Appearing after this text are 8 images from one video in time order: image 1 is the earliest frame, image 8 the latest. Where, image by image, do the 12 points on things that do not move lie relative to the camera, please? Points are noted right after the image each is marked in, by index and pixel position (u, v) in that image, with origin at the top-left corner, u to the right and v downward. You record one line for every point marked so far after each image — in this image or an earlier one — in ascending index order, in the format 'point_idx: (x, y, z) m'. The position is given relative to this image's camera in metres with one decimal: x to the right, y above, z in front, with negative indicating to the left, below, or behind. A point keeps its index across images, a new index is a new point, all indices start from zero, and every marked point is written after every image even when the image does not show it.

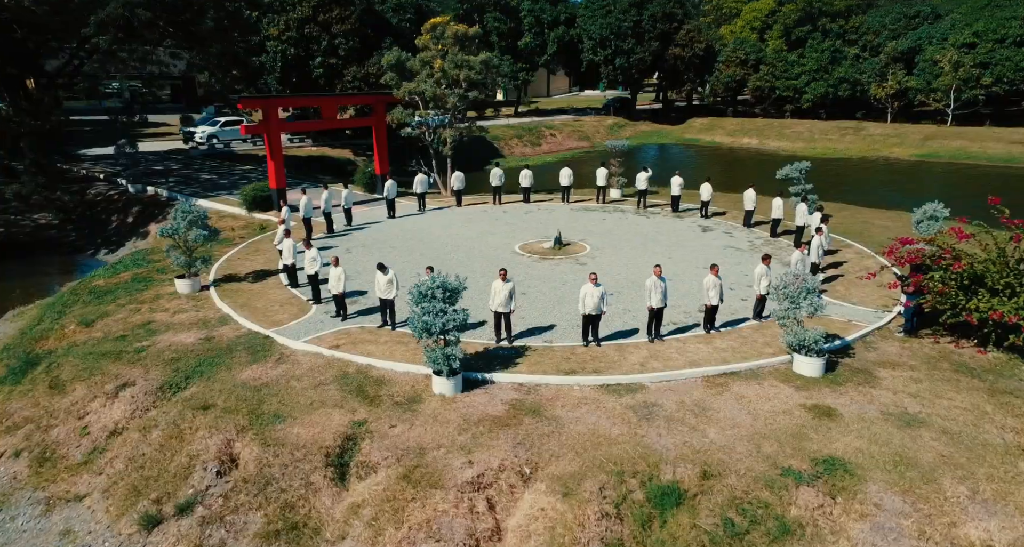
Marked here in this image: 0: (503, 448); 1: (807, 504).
0: (-0.1, -2.2, +7.9) m
1: (+3.2, -2.5, +6.7) m
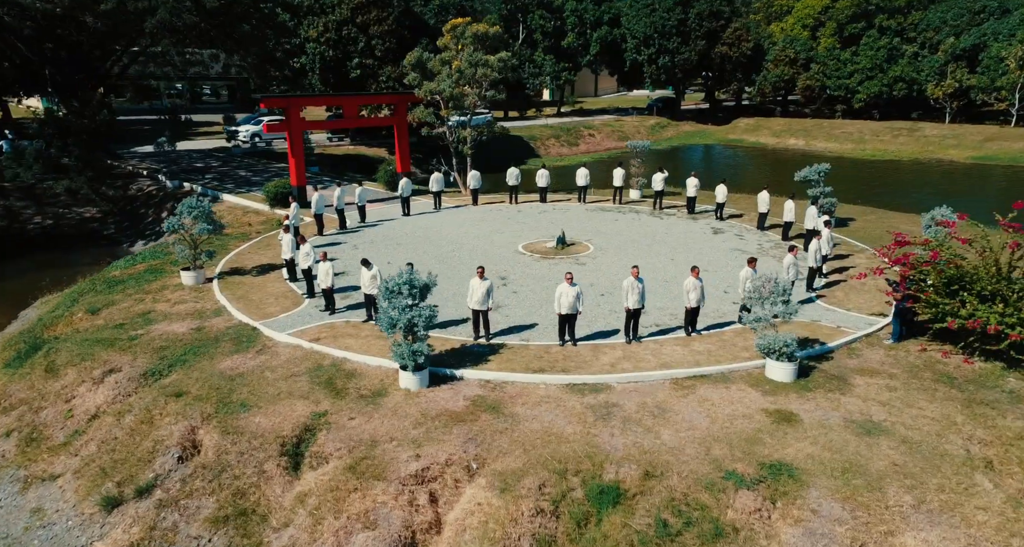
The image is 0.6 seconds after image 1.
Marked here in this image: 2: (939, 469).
0: (-0.8, -2.2, +8.0) m
1: (+2.5, -2.5, +6.6) m
2: (+4.8, -2.2, +7.1) m
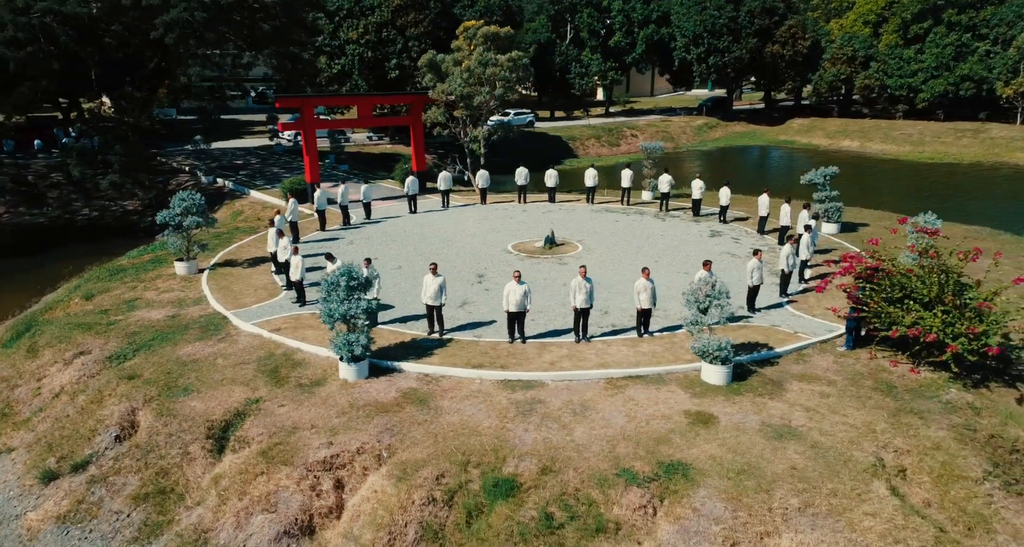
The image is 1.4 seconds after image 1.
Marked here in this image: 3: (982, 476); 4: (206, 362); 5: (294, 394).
0: (-1.9, -2.1, +8.2) m
1: (+1.2, -2.5, +6.6) m
2: (+3.7, -2.2, +7.0) m
3: (+5.3, -2.3, +7.1) m
4: (-5.4, -1.6, +10.9) m
5: (-3.3, -1.8, +9.4) m
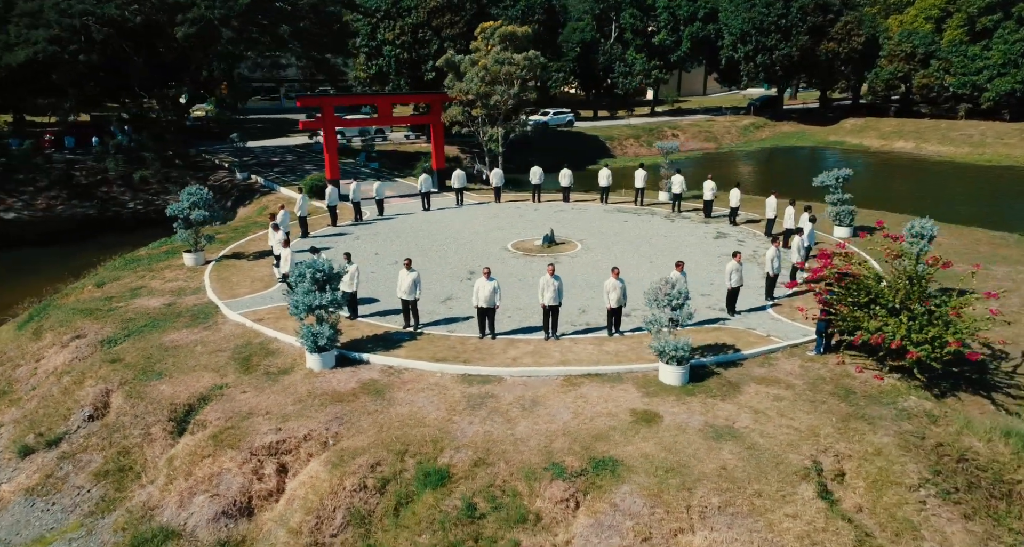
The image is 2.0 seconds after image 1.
0: (-2.6, -2.0, +8.4) m
1: (+0.4, -2.4, +6.7) m
2: (+2.9, -2.3, +6.9) m
3: (+4.5, -2.4, +7.0) m
4: (-6.0, -1.4, +11.4) m
5: (-4.0, -1.7, +9.8) m
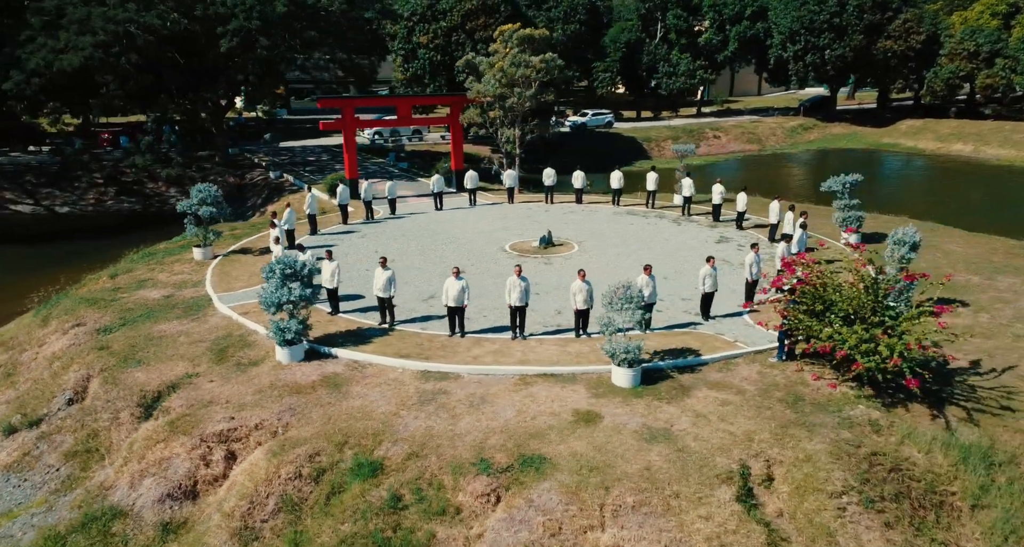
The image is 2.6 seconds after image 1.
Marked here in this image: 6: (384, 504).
0: (-3.4, -1.9, +8.8) m
1: (-0.4, -2.4, +6.9) m
2: (+2.0, -2.3, +7.0) m
3: (+3.7, -2.4, +7.0) m
4: (-6.6, -1.3, +11.9) m
5: (-4.7, -1.6, +10.2) m
6: (-1.4, -2.6, +6.9) m
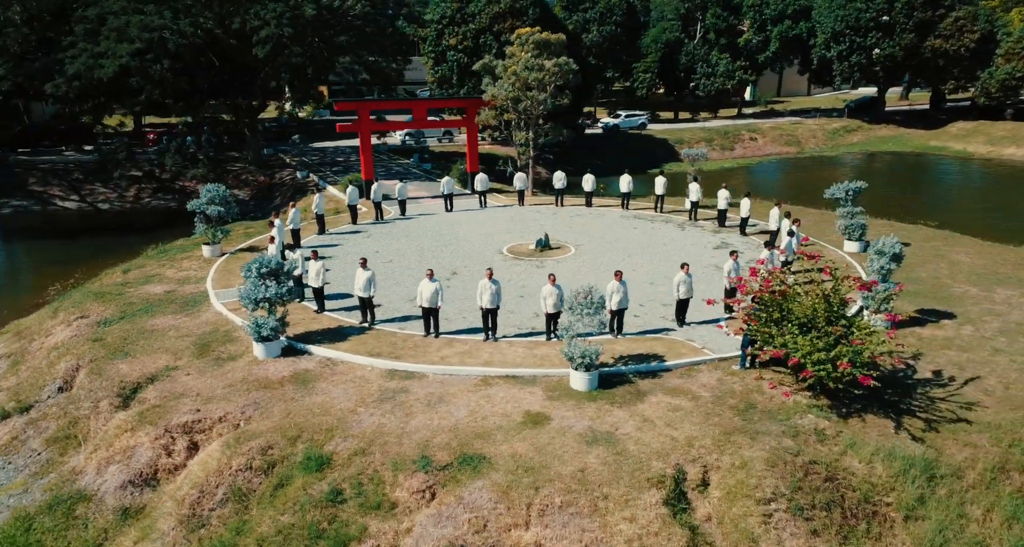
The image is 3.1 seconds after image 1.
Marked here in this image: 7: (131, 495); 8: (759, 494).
0: (-4.0, -1.9, +9.1) m
1: (-1.2, -2.5, +7.1) m
2: (+1.3, -2.4, +7.1) m
3: (+2.9, -2.5, +7.1) m
4: (-7.1, -1.2, +12.4) m
5: (-5.3, -1.6, +10.6) m
6: (-2.2, -2.6, +7.2) m
7: (-4.8, -2.8, +7.9) m
8: (+2.8, -2.5, +7.1) m
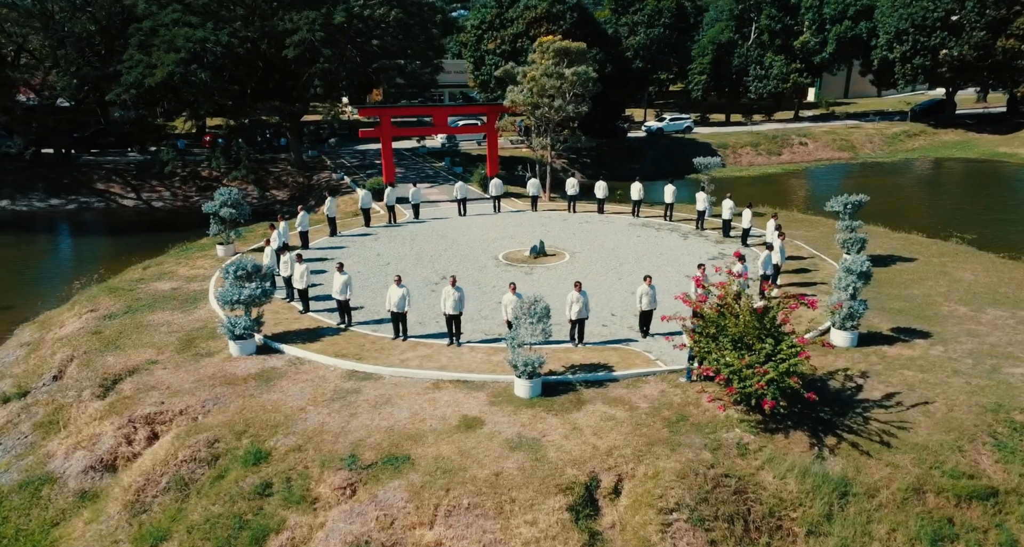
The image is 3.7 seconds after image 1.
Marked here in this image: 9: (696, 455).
0: (-4.9, -2.0, +9.8) m
1: (-2.2, -2.6, +7.6) m
2: (+0.2, -2.6, +7.5) m
3: (+1.9, -2.8, +7.3) m
4: (-7.7, -1.2, +13.3) m
5: (-6.0, -1.6, +11.4) m
6: (-3.2, -2.7, +7.7) m
7: (-5.8, -2.8, +8.6) m
8: (+1.8, -2.7, +7.3) m
9: (+2.4, -2.4, +8.1) m
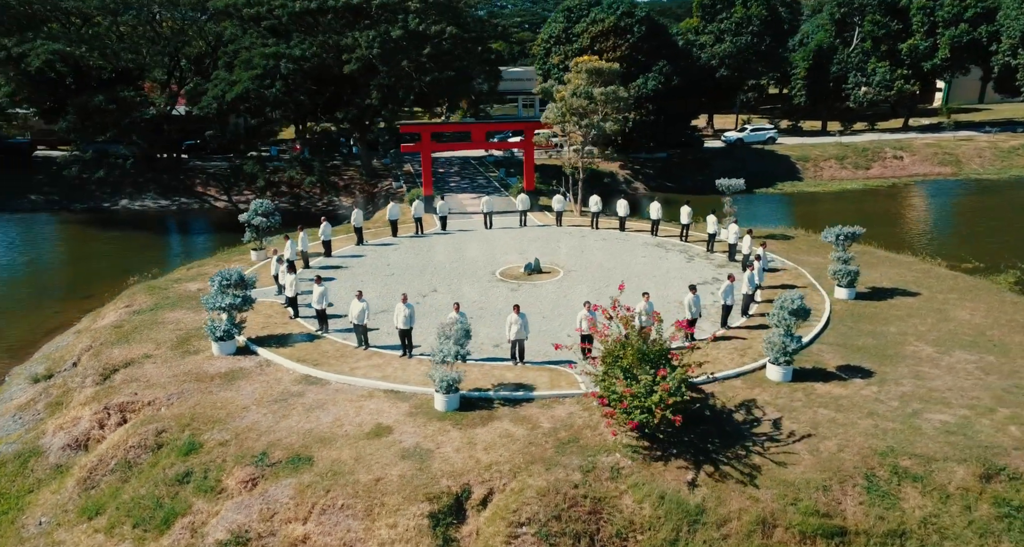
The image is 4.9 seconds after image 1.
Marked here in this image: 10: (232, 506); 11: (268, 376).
0: (-6.3, -2.2, +11.3) m
1: (-3.9, -2.9, +8.9) m
2: (-1.5, -2.9, +8.4) m
3: (+0.2, -3.2, +8.1) m
4: (-8.7, -1.3, +15.1) m
5: (-7.2, -1.8, +13.0) m
6: (-4.8, -2.9, +9.1) m
7: (-7.3, -3.0, +10.2) m
8: (+0.1, -3.2, +8.1) m
9: (+0.8, -2.9, +8.8) m
10: (-3.7, -3.1, +8.4) m
11: (-4.8, -2.0, +12.2) m
